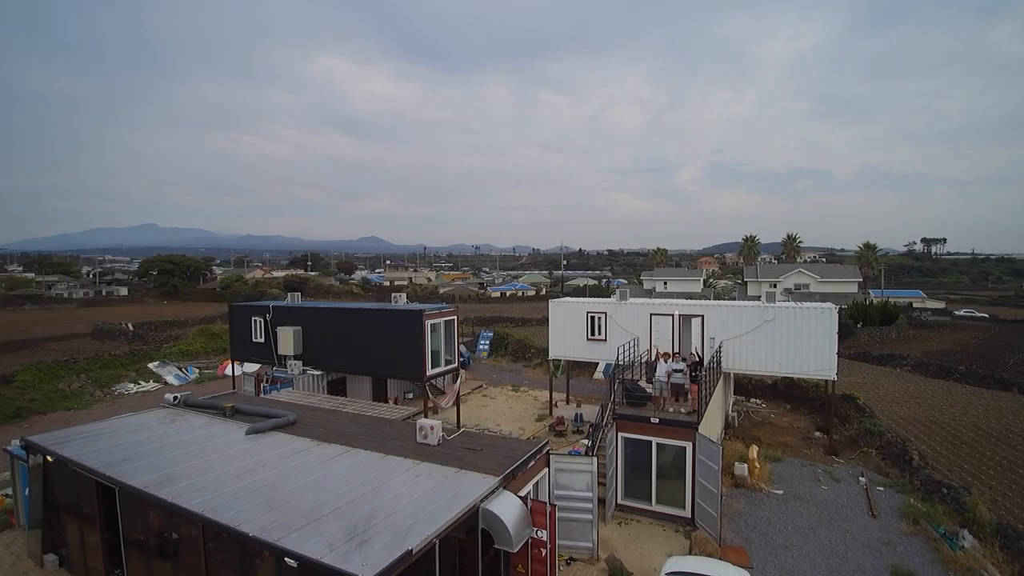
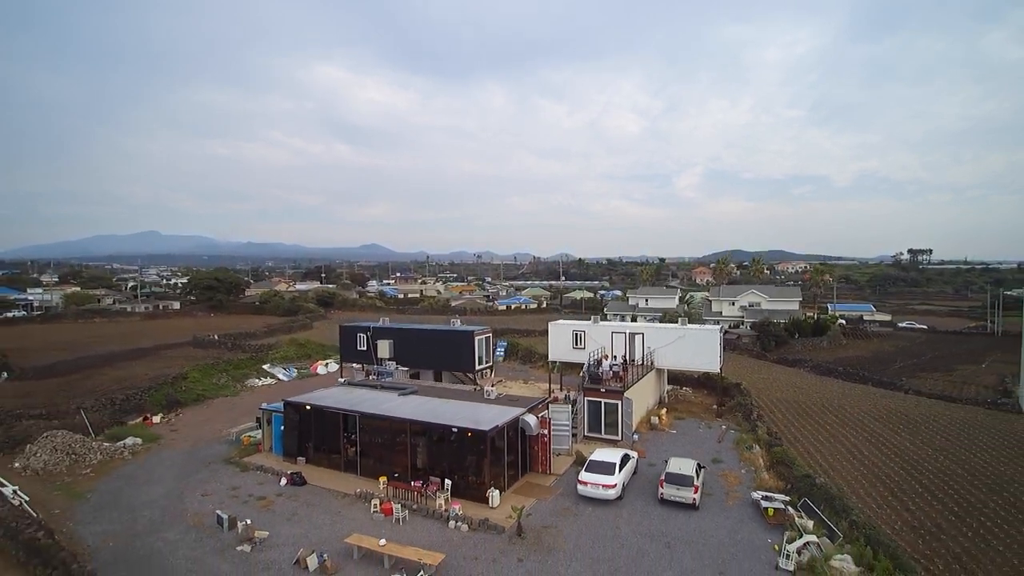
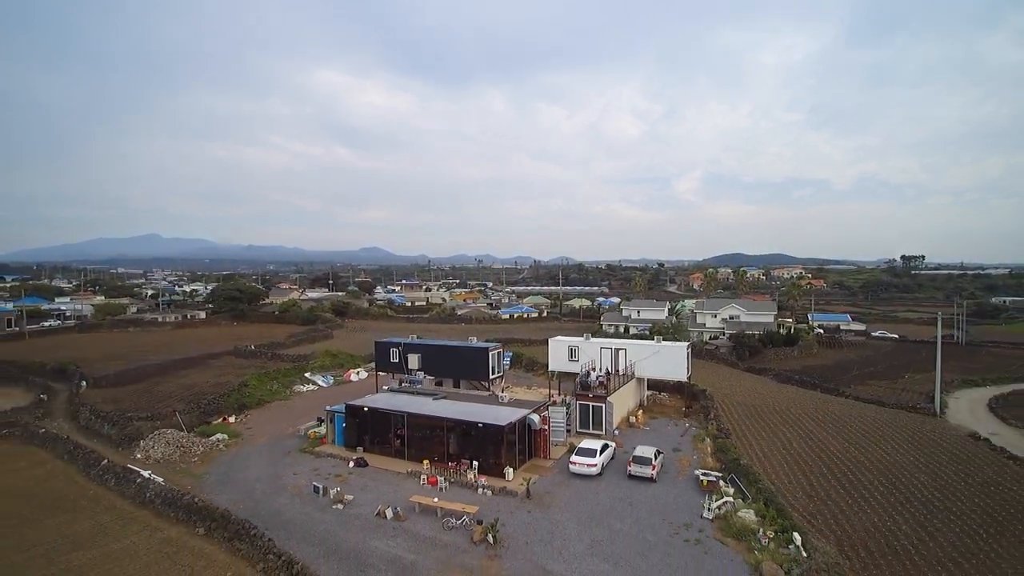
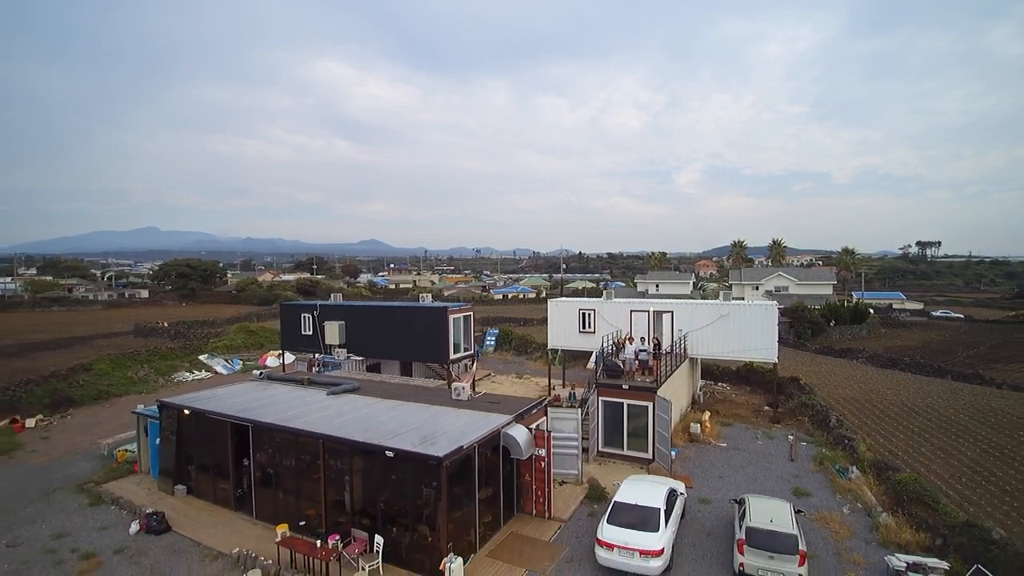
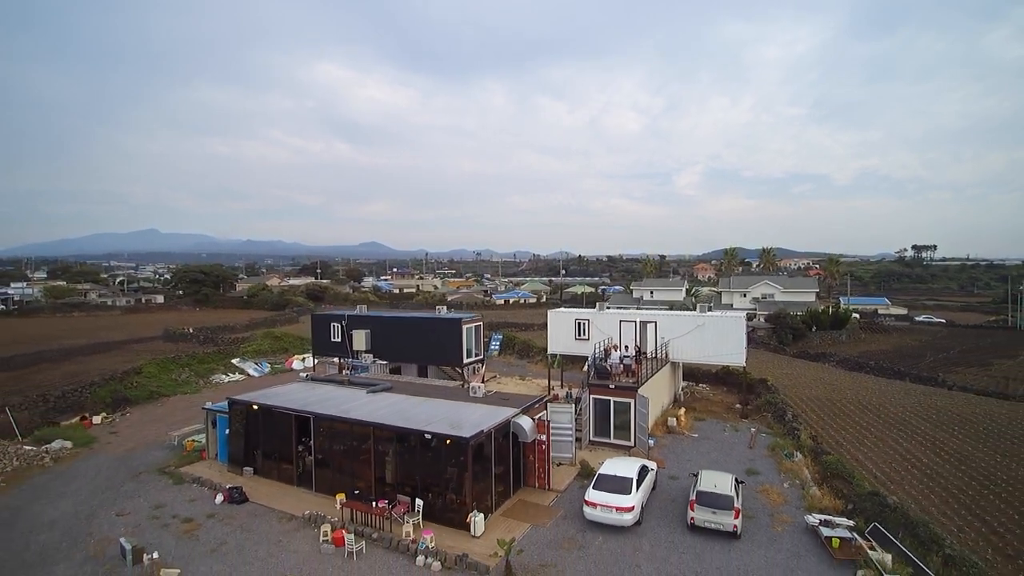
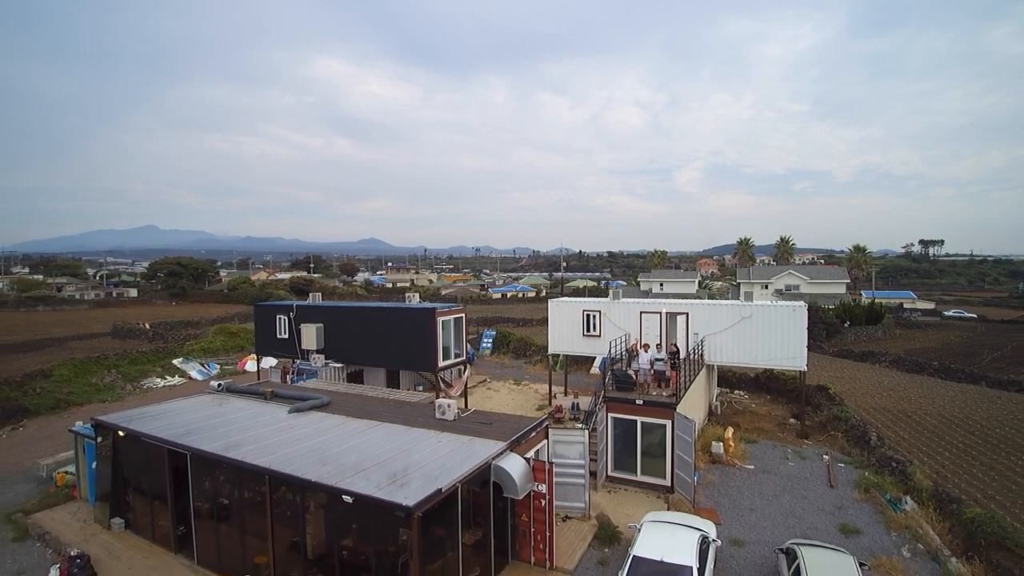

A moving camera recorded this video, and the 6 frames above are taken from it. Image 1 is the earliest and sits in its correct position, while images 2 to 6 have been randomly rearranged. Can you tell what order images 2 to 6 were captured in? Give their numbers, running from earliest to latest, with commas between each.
6, 4, 5, 2, 3
